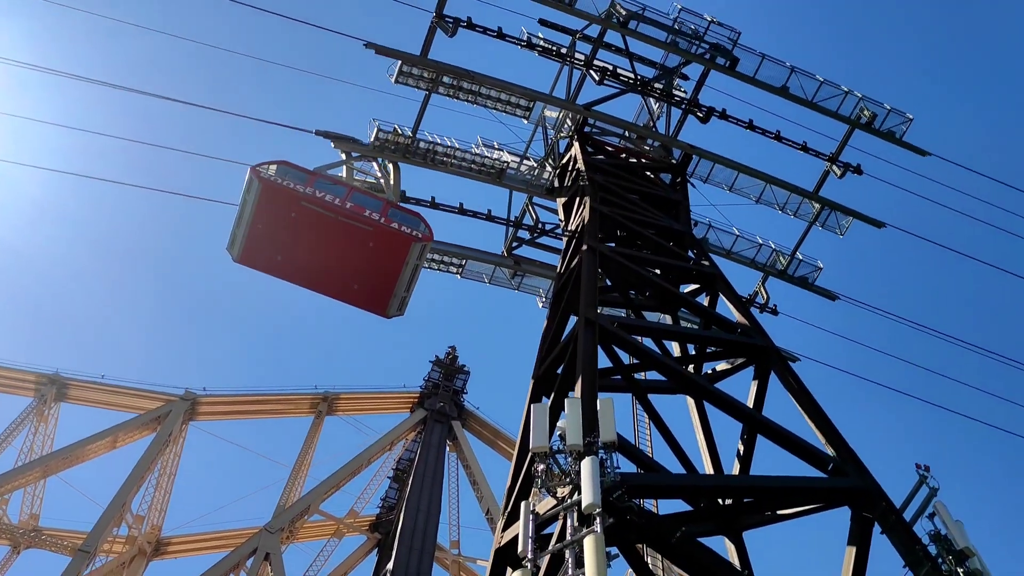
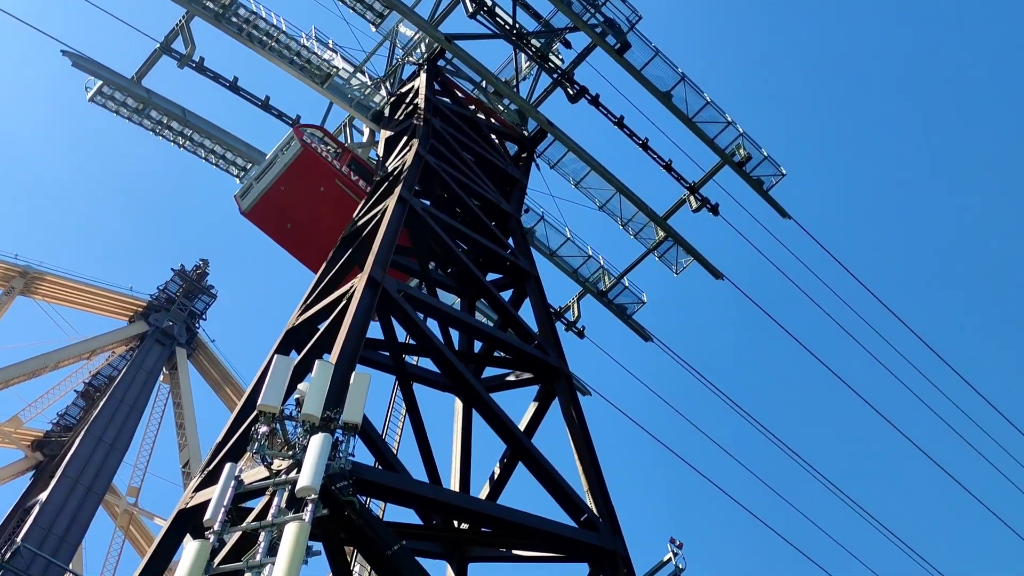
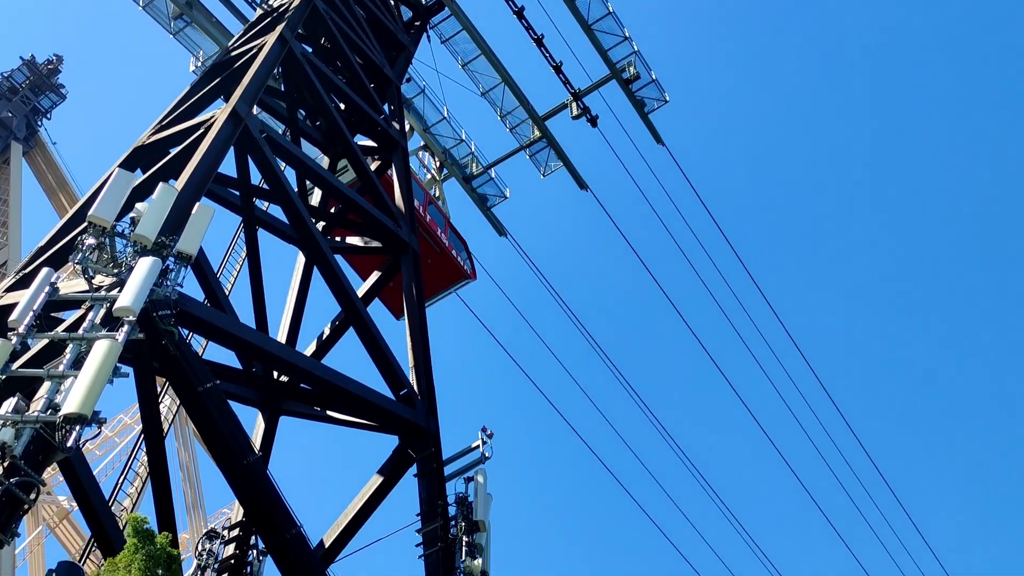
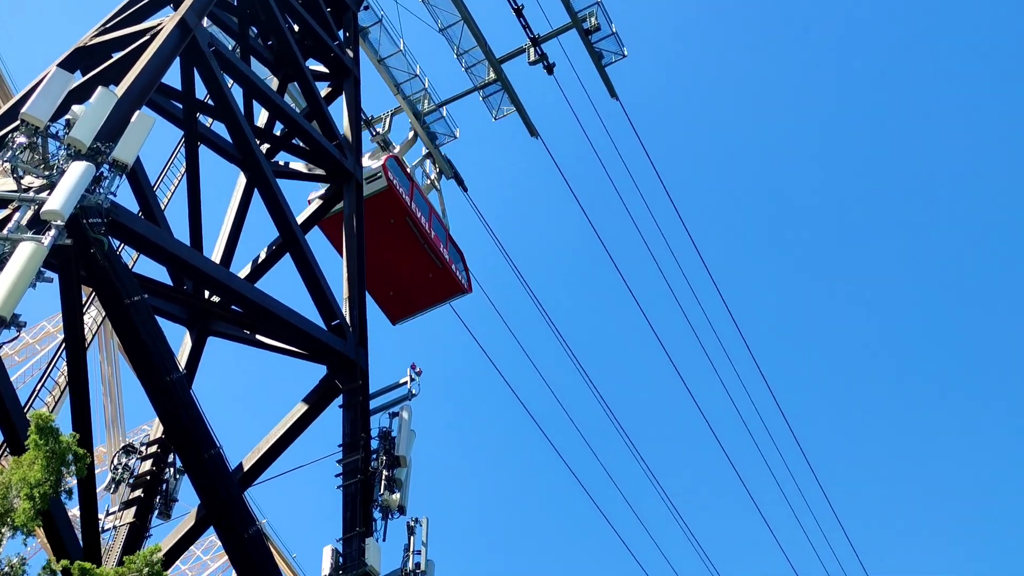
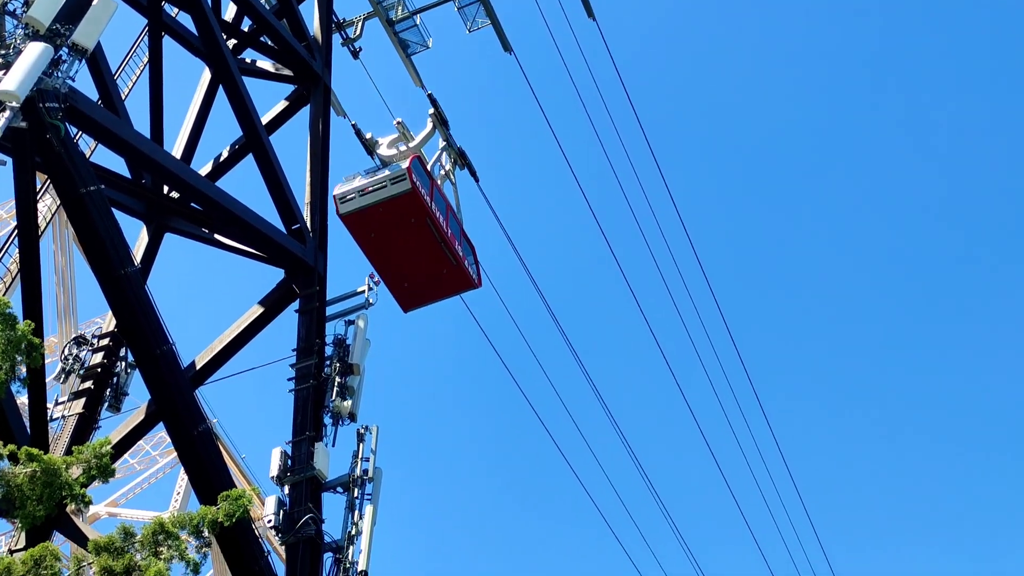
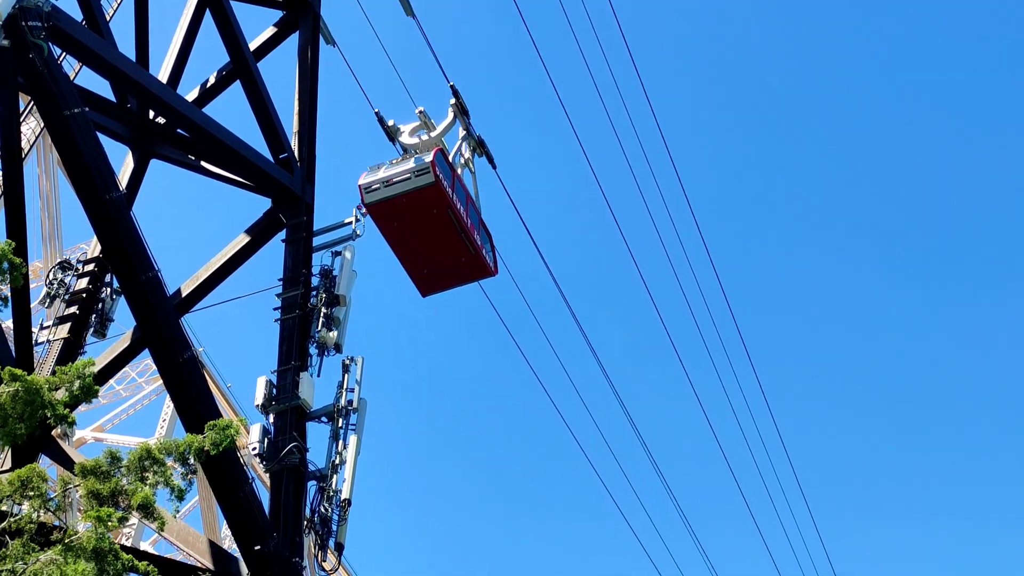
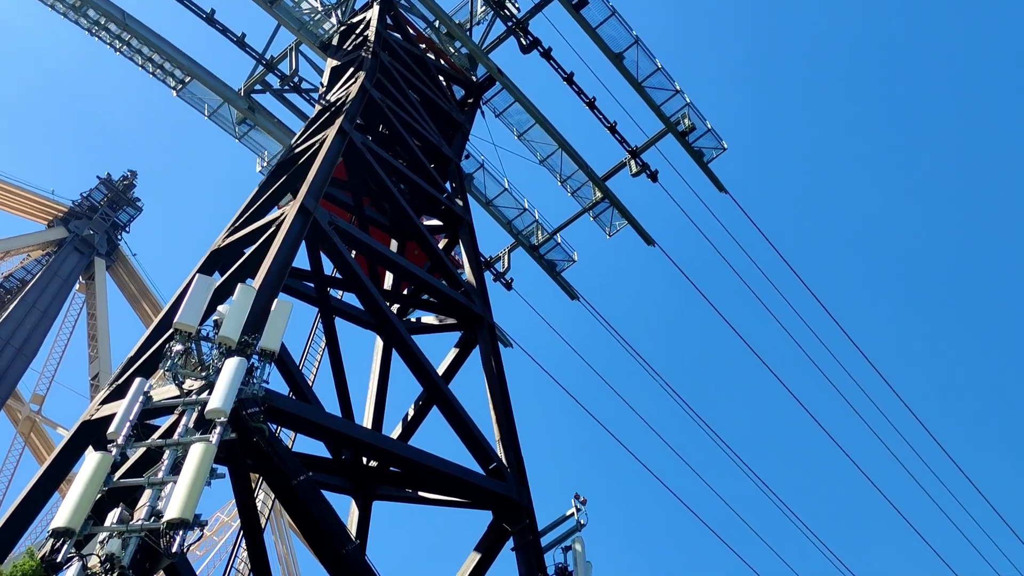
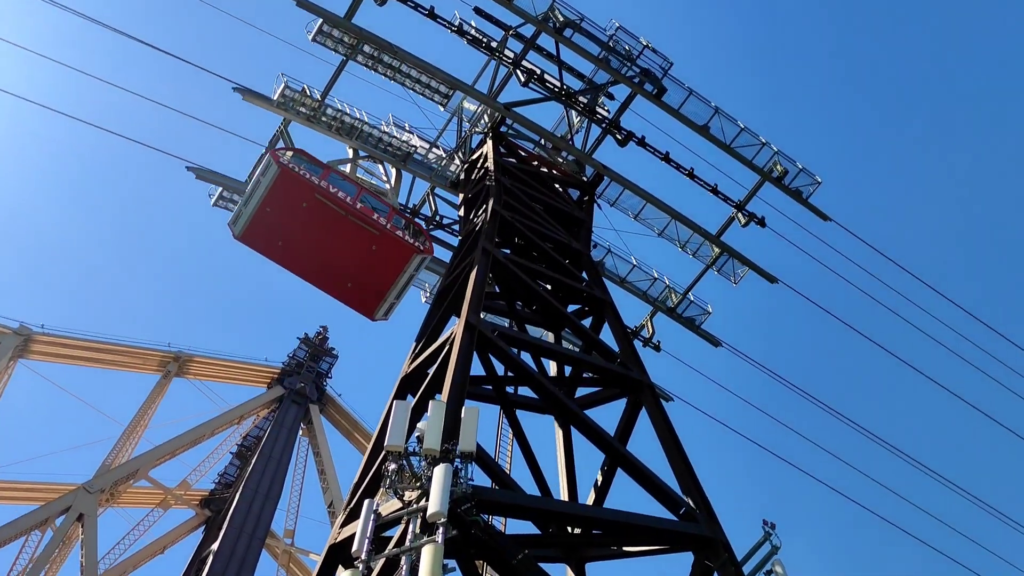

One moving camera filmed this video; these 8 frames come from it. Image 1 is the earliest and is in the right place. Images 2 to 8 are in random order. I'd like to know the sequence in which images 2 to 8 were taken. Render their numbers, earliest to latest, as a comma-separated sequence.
8, 2, 7, 3, 4, 5, 6
